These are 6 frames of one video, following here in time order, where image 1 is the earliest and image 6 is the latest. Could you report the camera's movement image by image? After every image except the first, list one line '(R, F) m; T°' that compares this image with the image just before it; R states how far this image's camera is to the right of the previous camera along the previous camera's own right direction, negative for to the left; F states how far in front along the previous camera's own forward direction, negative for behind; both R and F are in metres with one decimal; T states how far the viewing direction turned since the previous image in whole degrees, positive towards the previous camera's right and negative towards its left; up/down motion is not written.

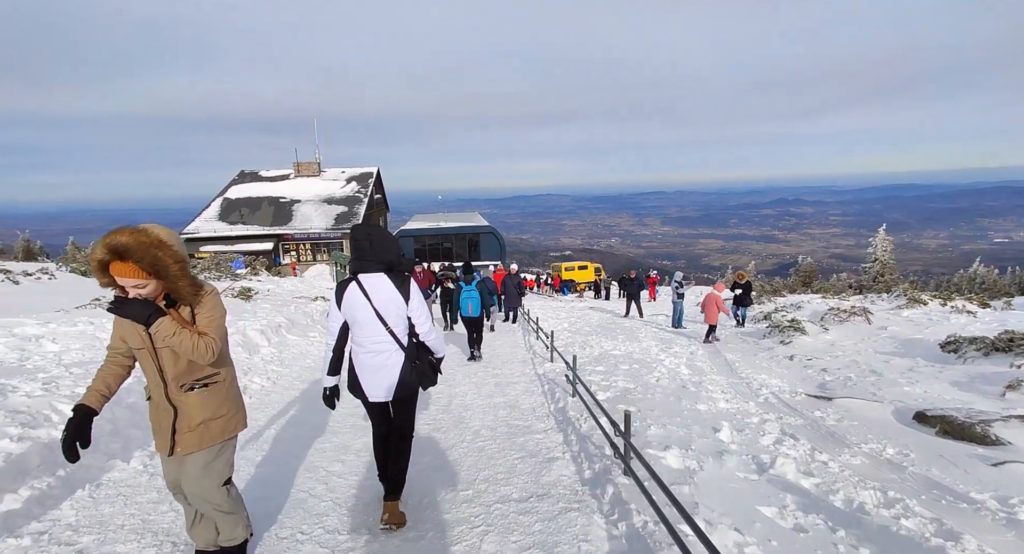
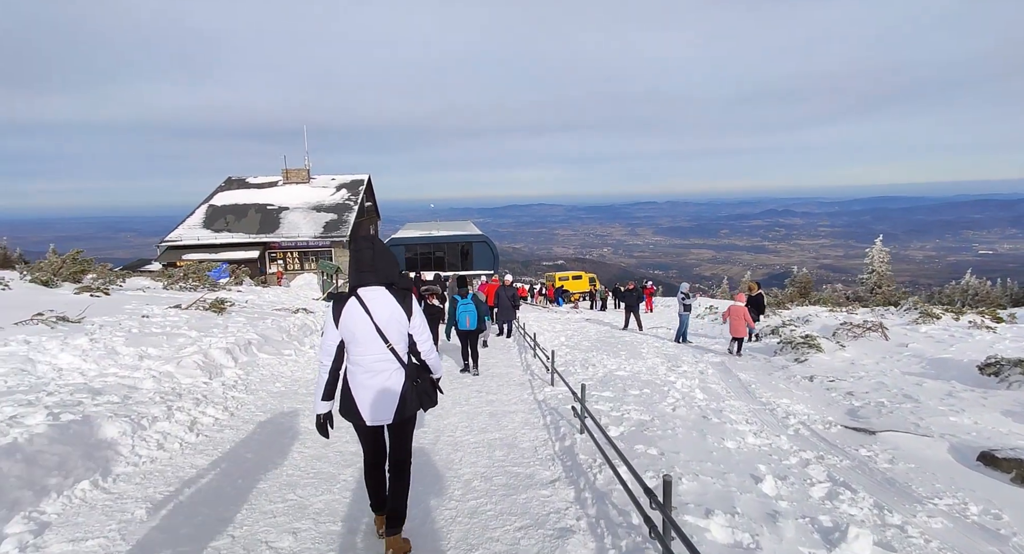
(-0.1, +1.0) m; +1°
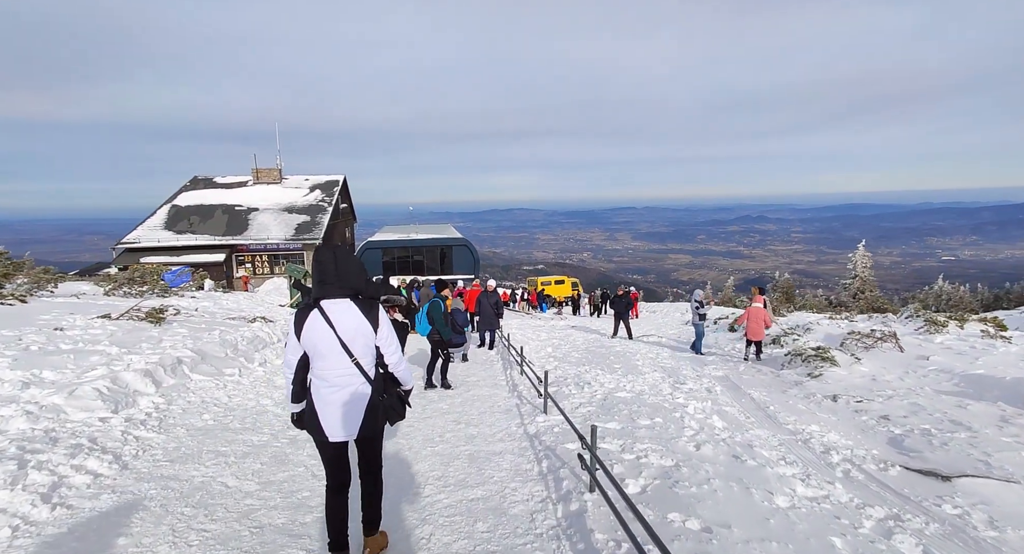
(-0.1, +1.5) m; +2°
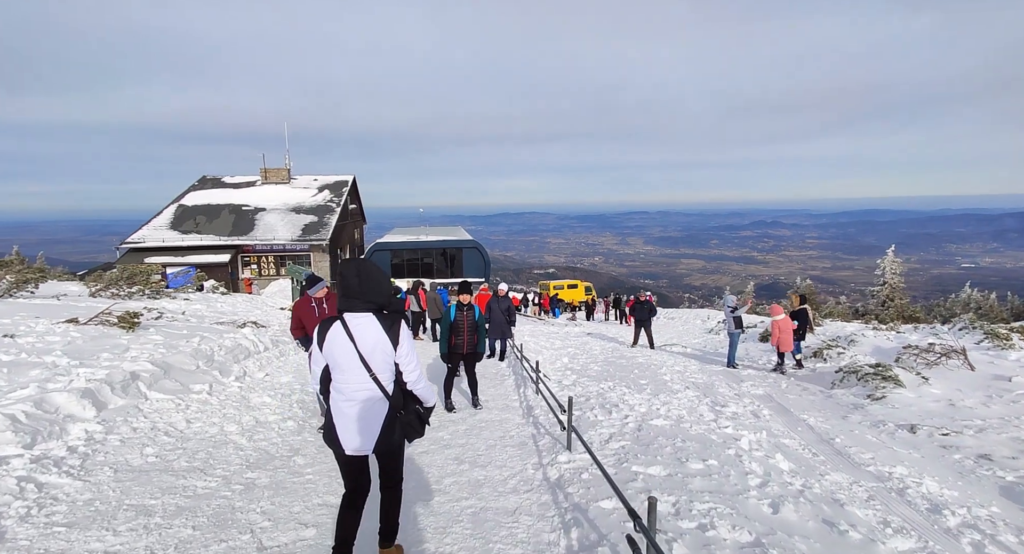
(-0.1, +1.4) m; -1°
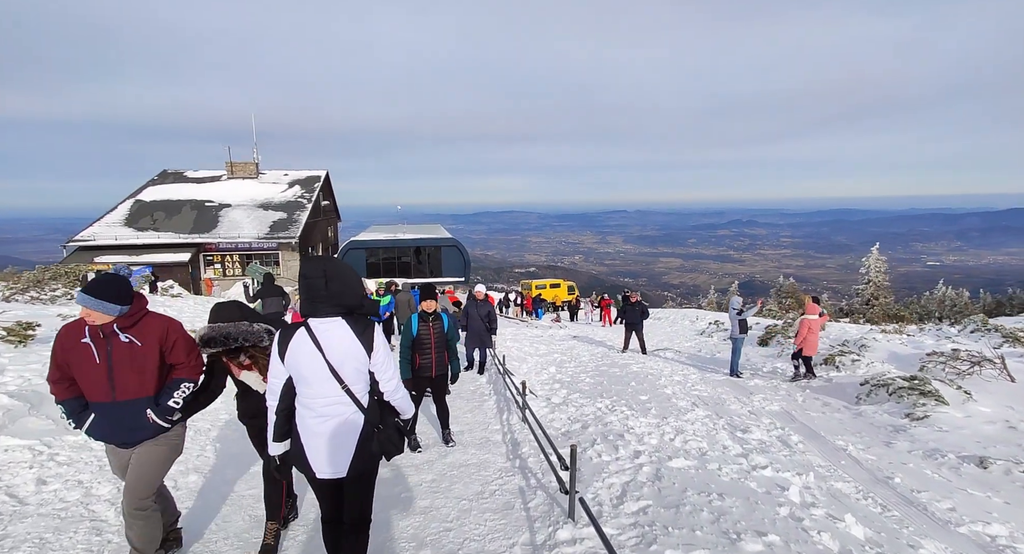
(0.0, +1.7) m; +2°
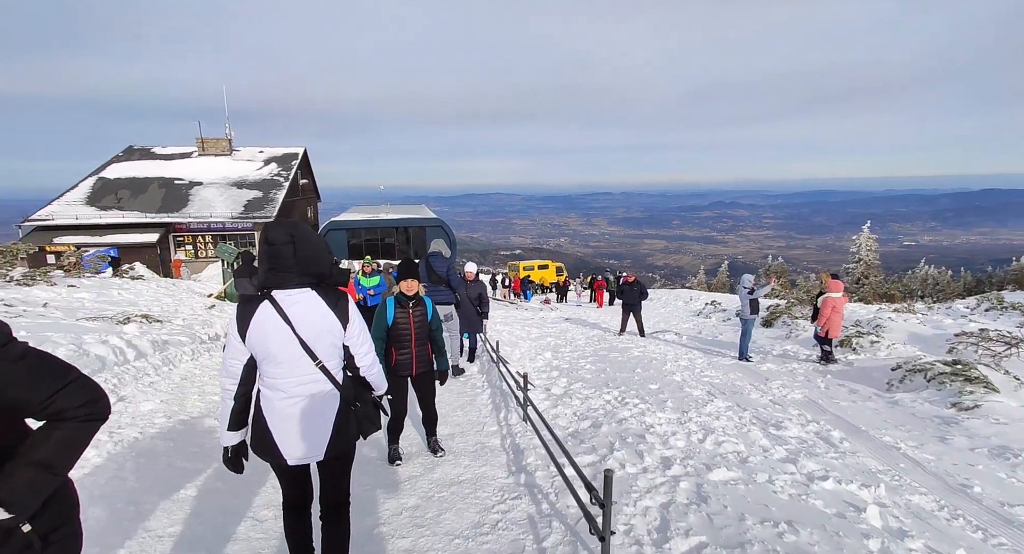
(-0.1, +1.2) m; +2°
